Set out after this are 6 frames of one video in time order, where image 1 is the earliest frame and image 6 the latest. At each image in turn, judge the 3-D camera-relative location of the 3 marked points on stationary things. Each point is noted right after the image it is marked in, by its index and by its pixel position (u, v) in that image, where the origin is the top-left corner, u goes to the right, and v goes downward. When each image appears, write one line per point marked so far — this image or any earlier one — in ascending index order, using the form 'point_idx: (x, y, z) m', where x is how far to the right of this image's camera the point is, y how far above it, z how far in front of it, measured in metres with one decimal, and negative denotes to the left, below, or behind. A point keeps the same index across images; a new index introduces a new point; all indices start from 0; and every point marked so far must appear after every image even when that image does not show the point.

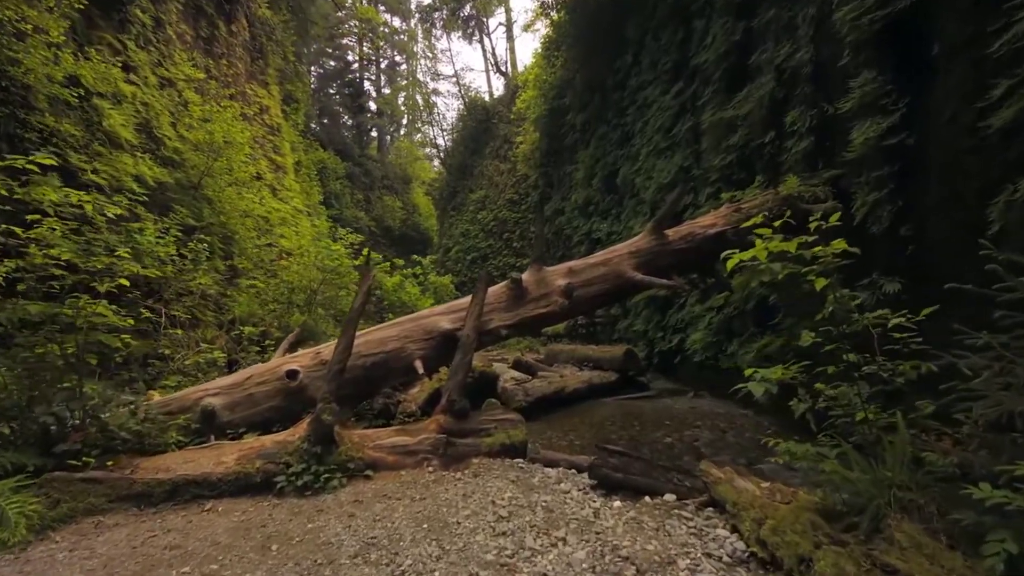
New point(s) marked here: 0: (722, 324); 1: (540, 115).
0: (+2.9, -0.5, +7.1) m
1: (+0.9, +5.5, +16.2) m
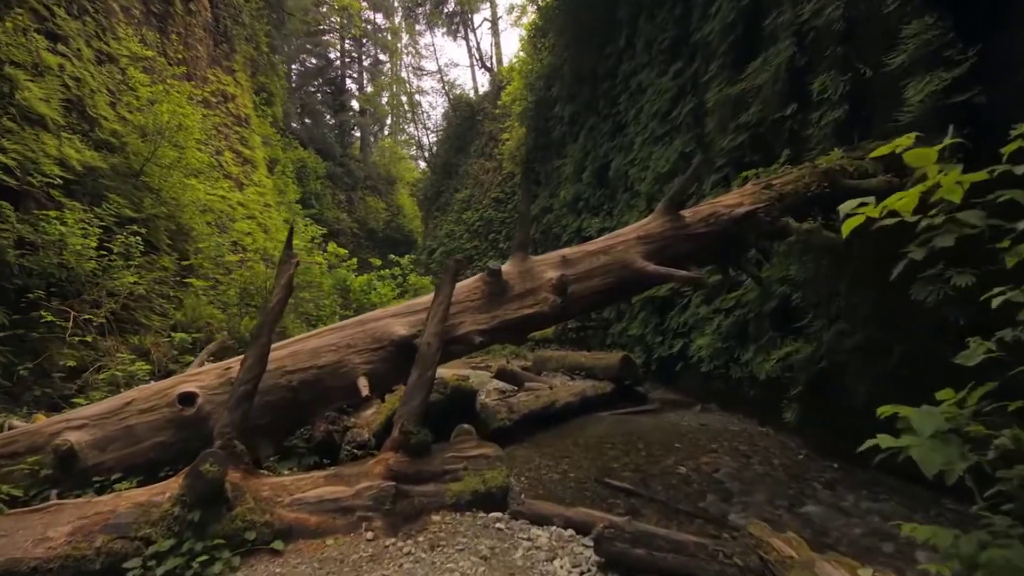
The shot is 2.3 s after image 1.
0: (+2.7, -0.5, +6.2) m
1: (+0.5, +5.4, +15.3) m
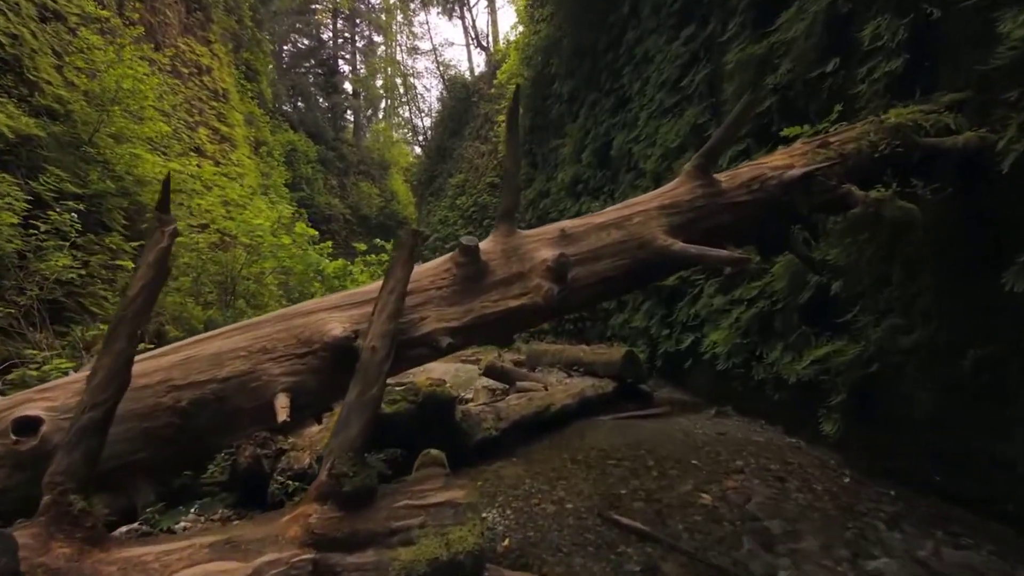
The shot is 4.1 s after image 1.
0: (+2.6, -0.4, +5.4) m
1: (+0.3, +5.8, +14.4) m
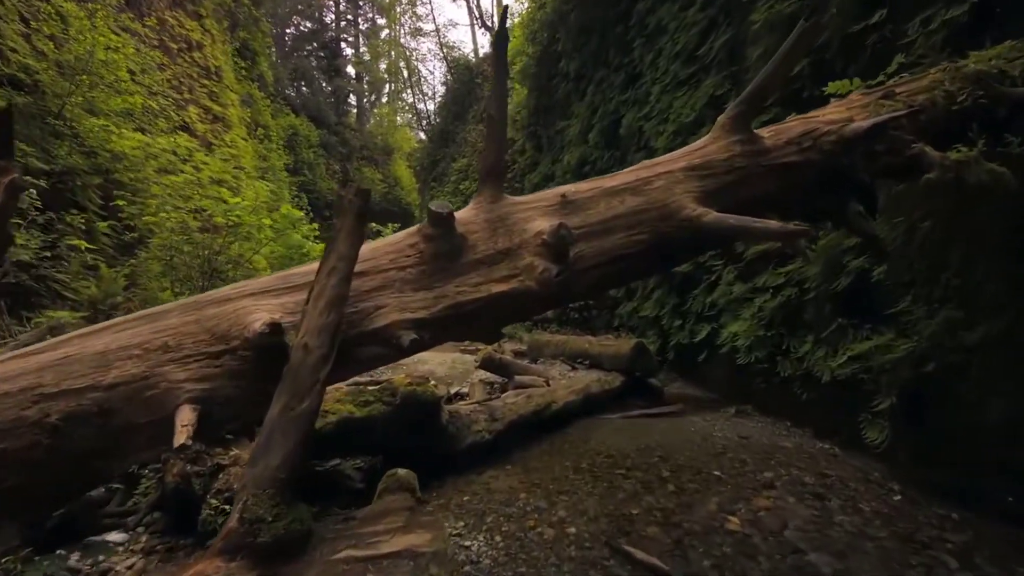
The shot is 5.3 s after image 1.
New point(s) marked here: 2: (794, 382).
0: (+2.6, -0.2, +4.8) m
1: (+0.4, +6.1, +13.7) m
2: (+2.6, -0.9, +4.7) m
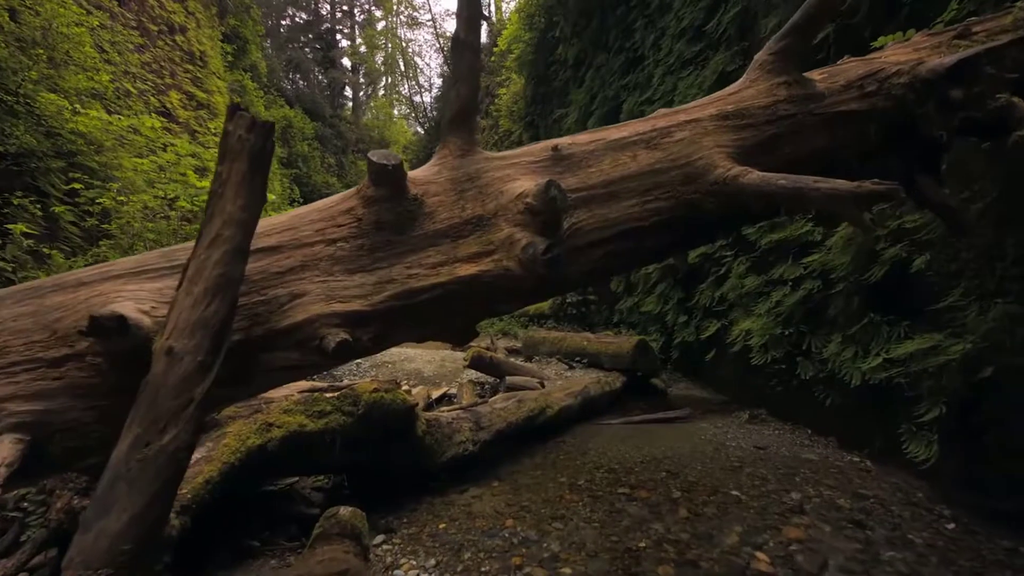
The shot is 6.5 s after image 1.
0: (+2.5, -0.2, +4.3) m
1: (+0.3, +6.3, +13.1) m
2: (+2.5, -0.8, +4.2) m
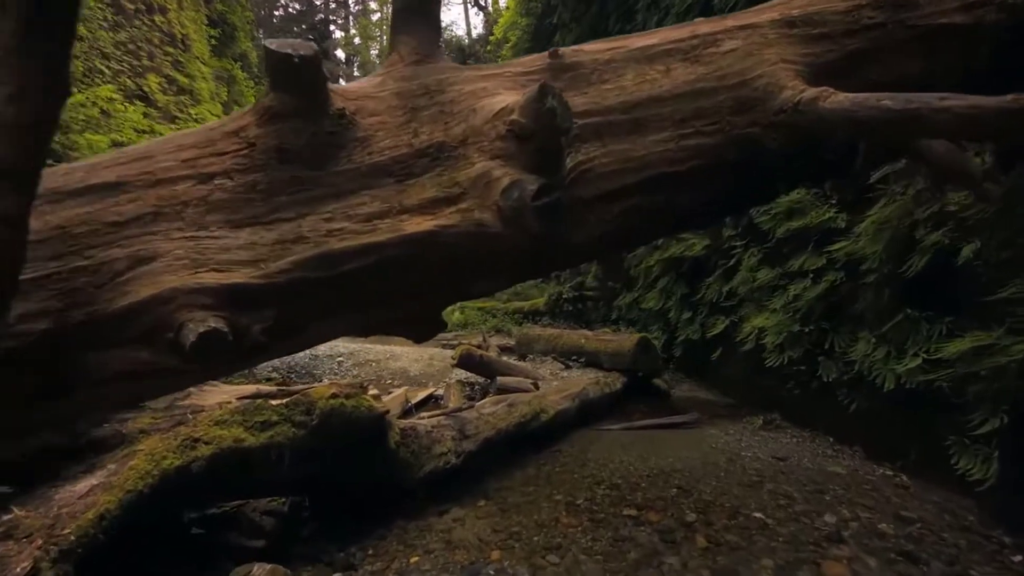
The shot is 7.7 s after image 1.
0: (+2.4, -0.1, +3.9) m
1: (+0.2, +6.4, +12.6) m
2: (+2.4, -0.8, +3.8) m
